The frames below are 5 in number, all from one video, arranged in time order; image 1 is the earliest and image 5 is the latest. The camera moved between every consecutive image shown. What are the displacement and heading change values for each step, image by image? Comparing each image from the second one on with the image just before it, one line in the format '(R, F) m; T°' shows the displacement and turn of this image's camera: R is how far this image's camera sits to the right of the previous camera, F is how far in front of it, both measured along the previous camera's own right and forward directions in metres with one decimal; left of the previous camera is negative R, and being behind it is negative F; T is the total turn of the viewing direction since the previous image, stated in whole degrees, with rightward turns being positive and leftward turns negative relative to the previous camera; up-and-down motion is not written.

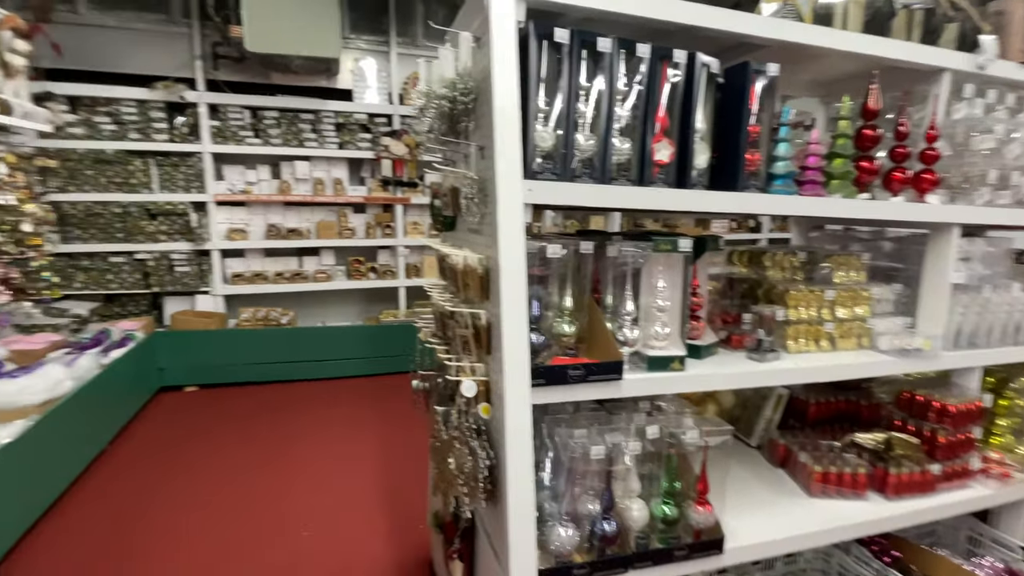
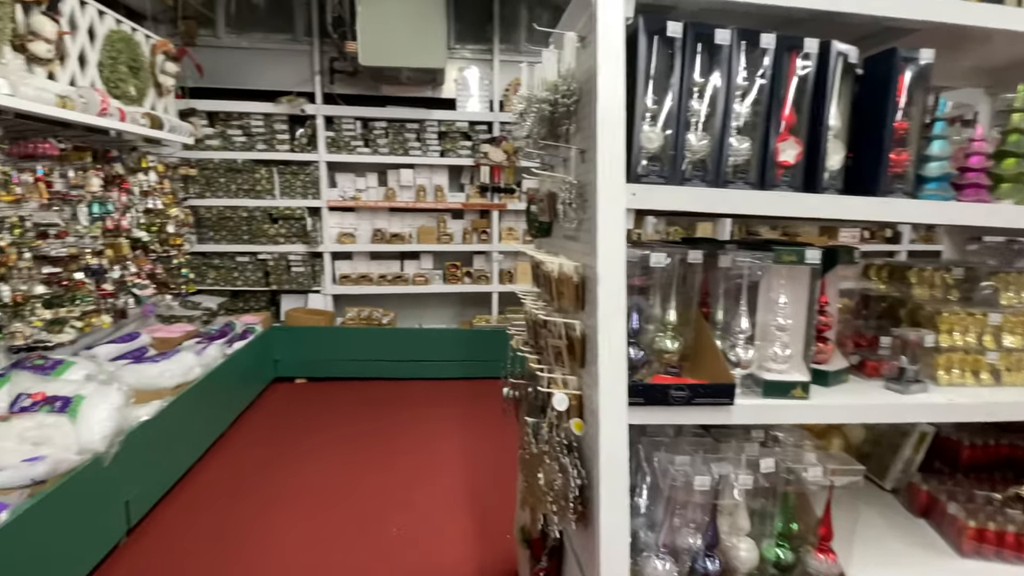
(0.0, +0.1) m; -10°
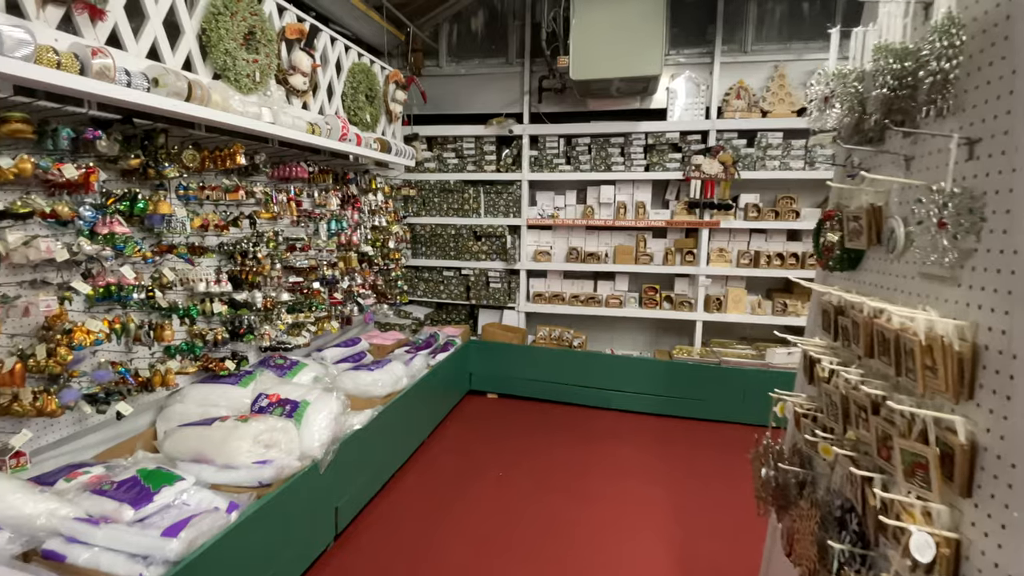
(-0.2, +0.2) m; -19°
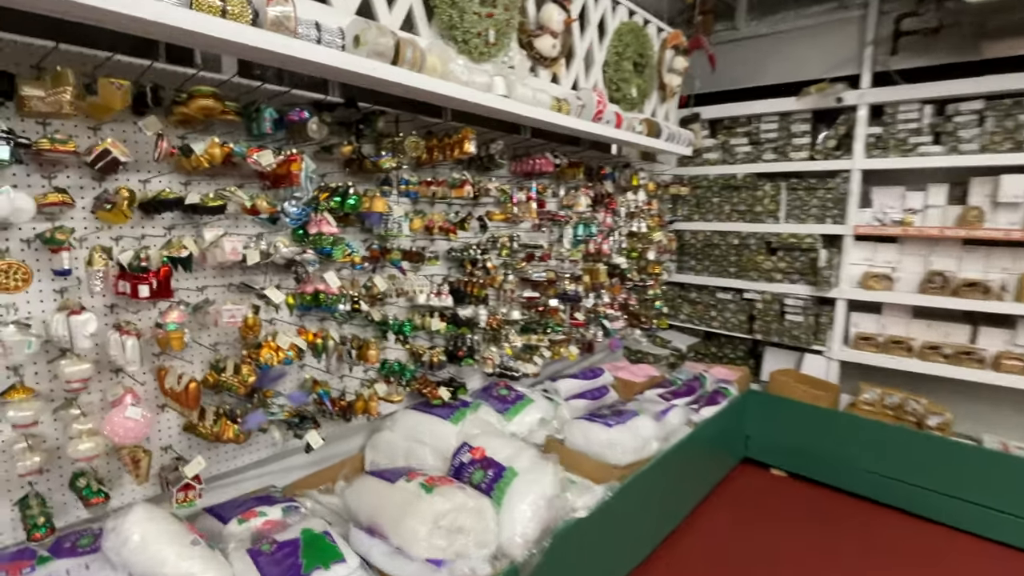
(-0.1, +0.8) m; -27°
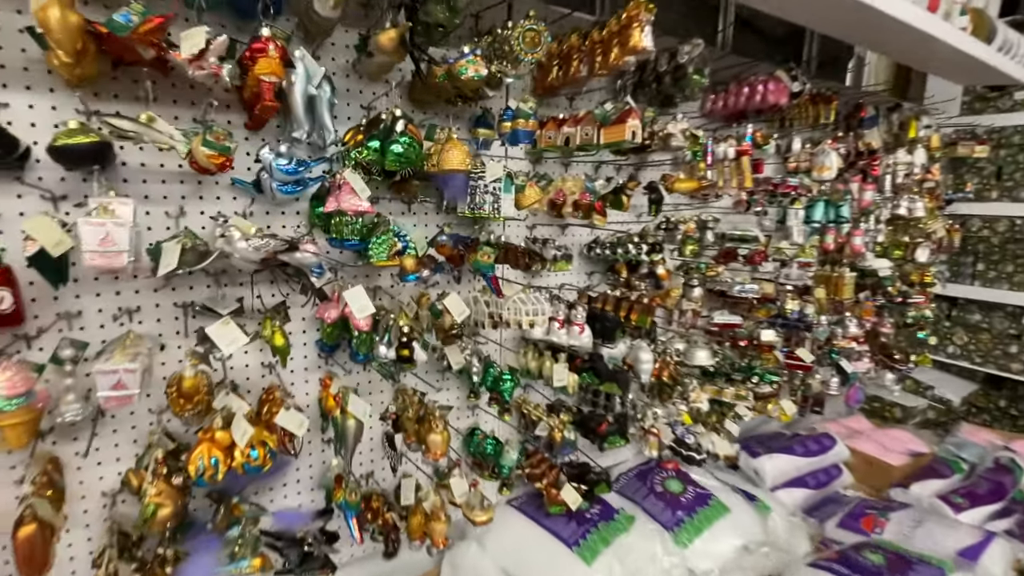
(-0.1, +0.9) m; -15°
